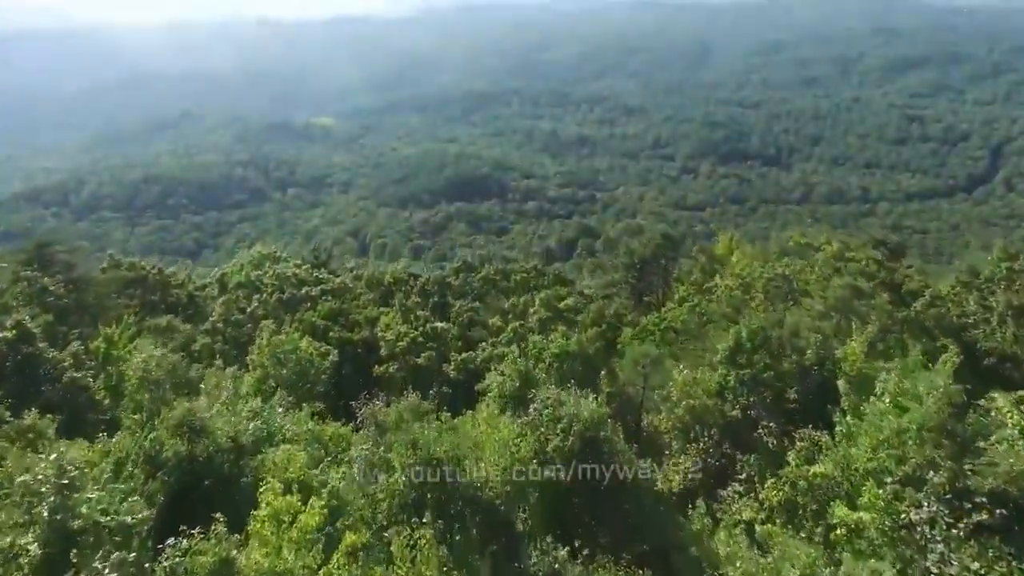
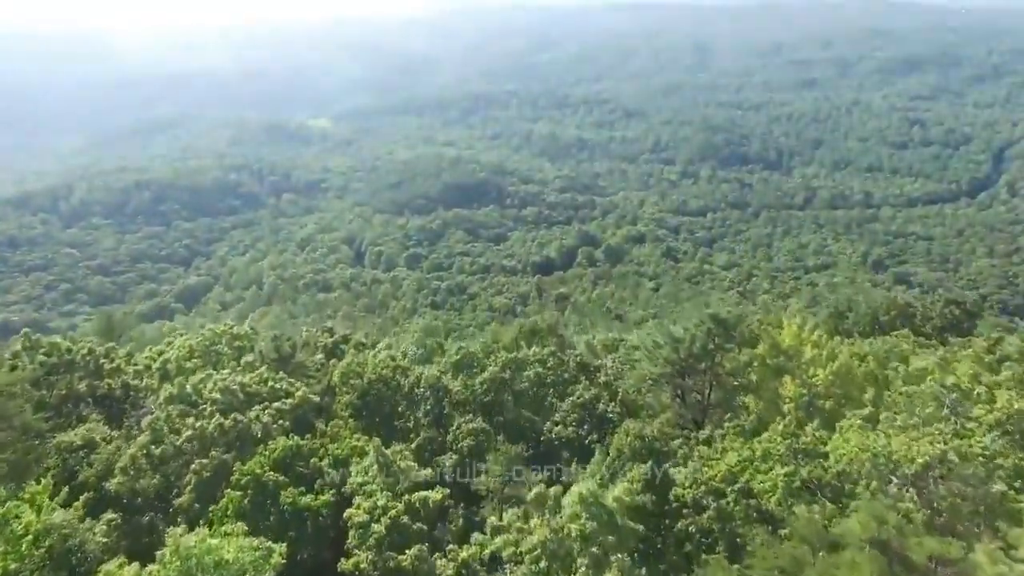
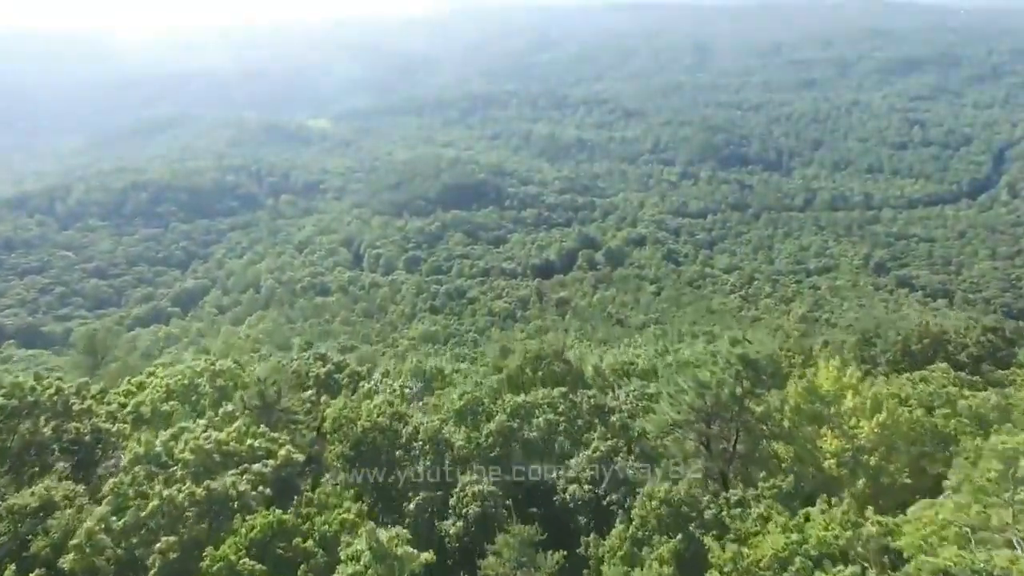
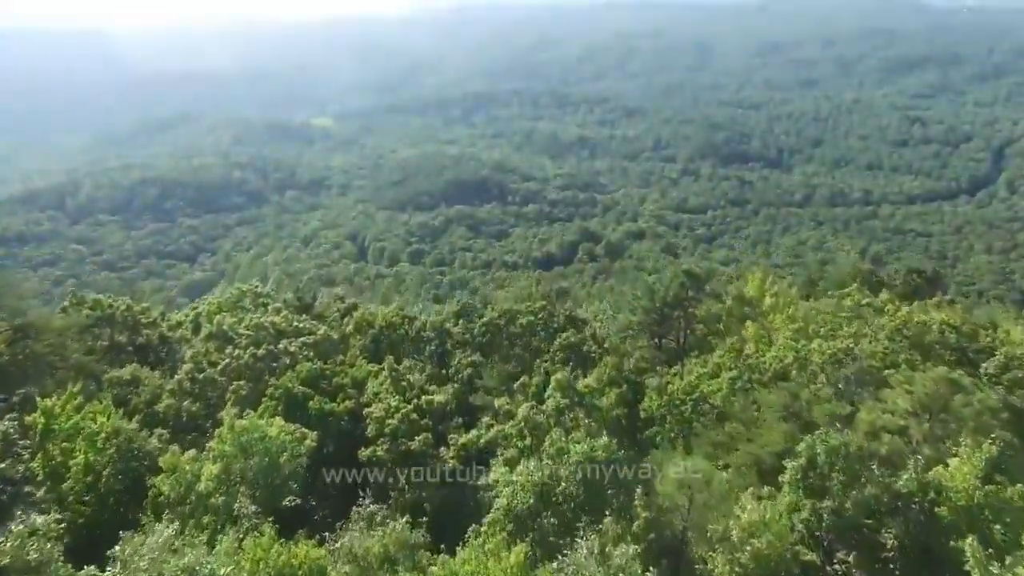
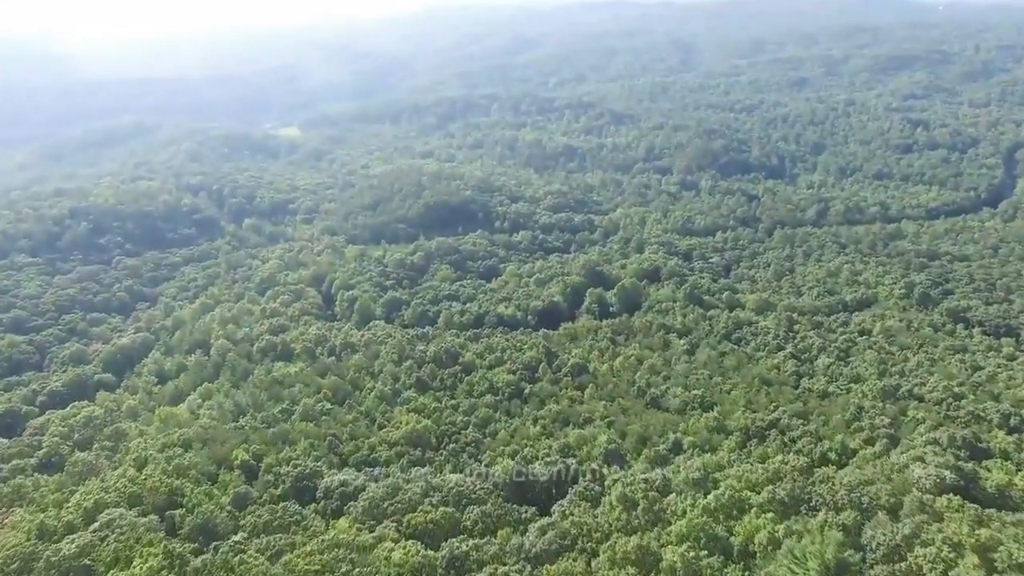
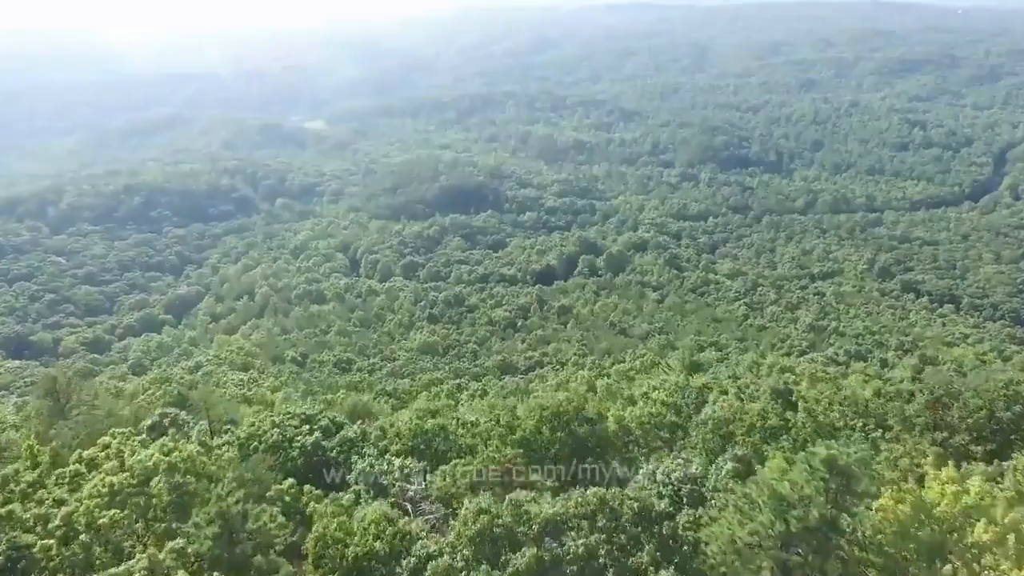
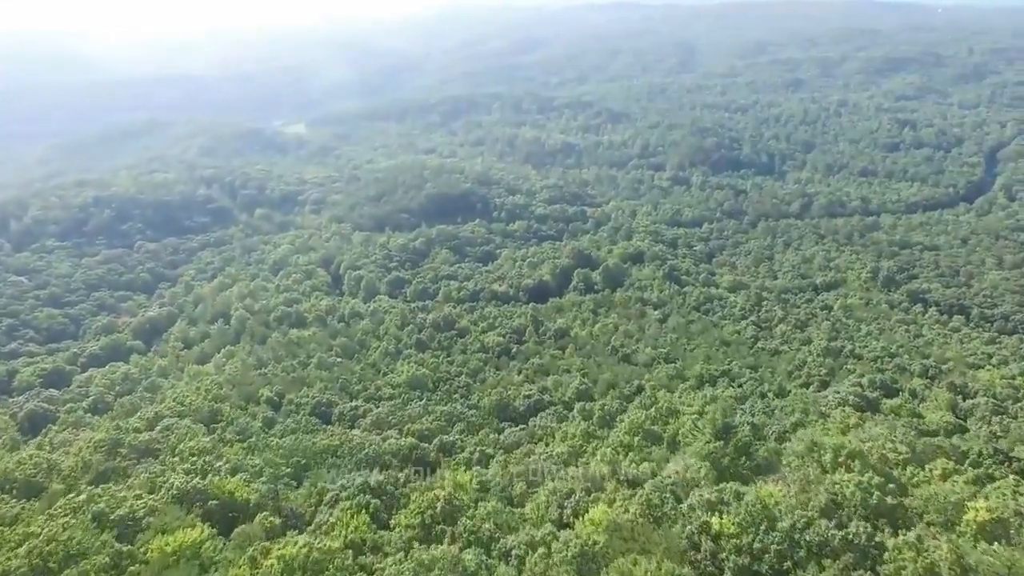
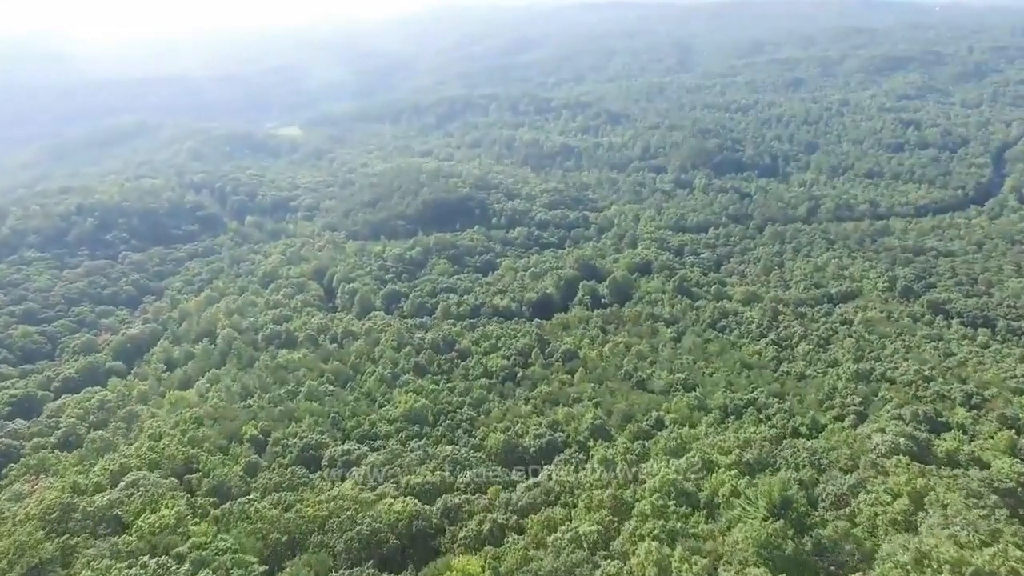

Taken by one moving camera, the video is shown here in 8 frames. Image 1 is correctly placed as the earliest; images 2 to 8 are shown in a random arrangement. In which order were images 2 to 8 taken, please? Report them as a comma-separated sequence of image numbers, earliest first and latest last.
4, 2, 3, 6, 7, 8, 5
